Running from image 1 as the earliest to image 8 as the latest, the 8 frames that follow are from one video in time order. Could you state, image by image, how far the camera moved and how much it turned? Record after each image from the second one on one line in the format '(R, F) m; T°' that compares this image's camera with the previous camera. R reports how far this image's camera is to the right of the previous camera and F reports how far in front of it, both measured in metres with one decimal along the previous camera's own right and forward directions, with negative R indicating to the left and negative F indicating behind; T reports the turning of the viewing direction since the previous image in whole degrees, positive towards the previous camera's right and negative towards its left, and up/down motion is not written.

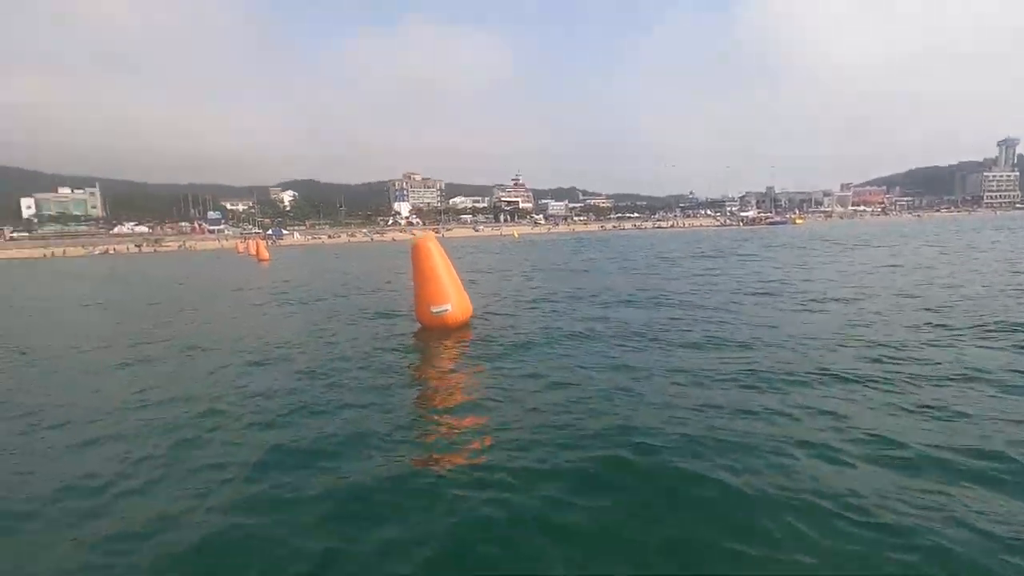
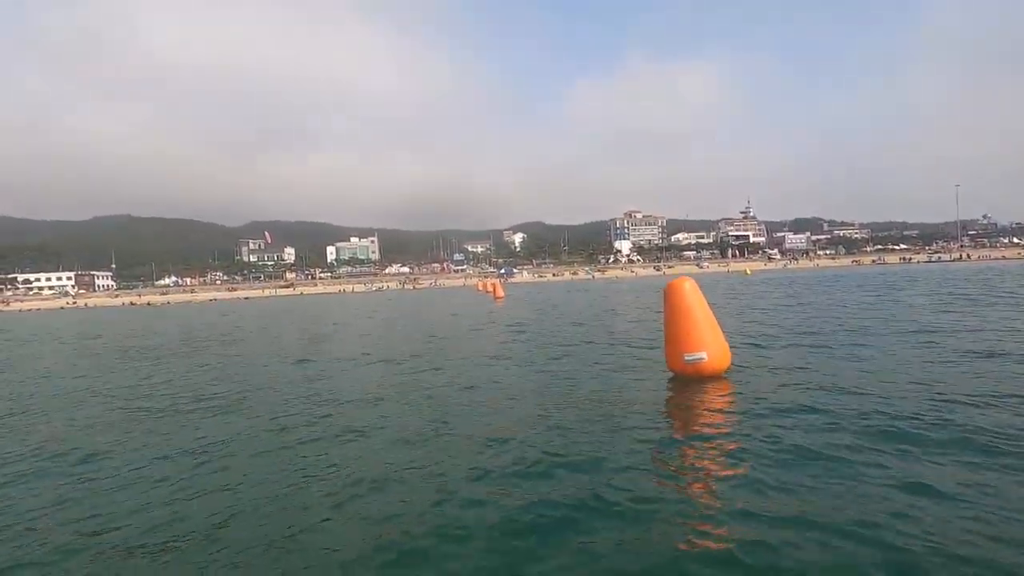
(+1.1, -2.4) m; -22°
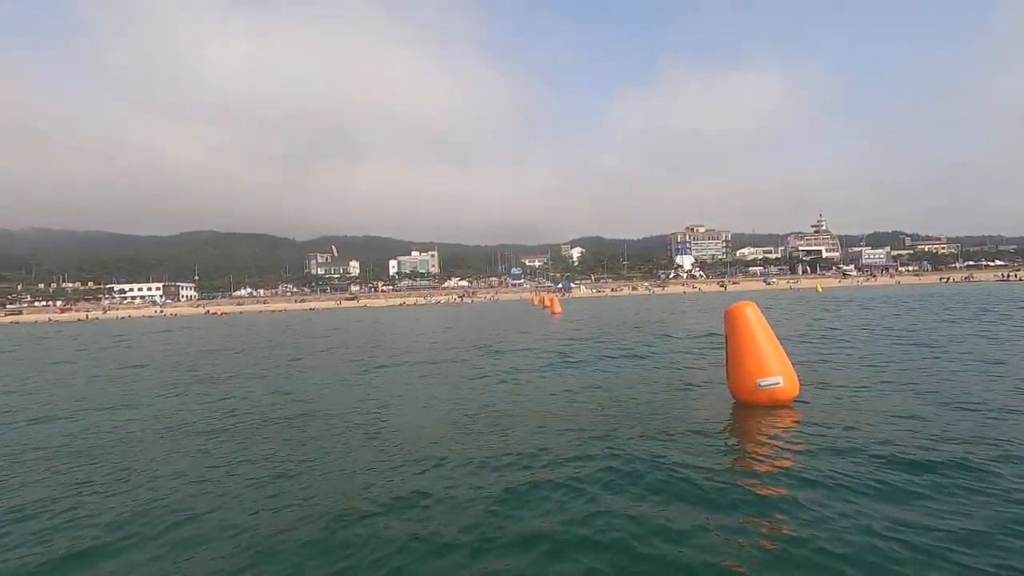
(+0.4, -0.4) m; -6°
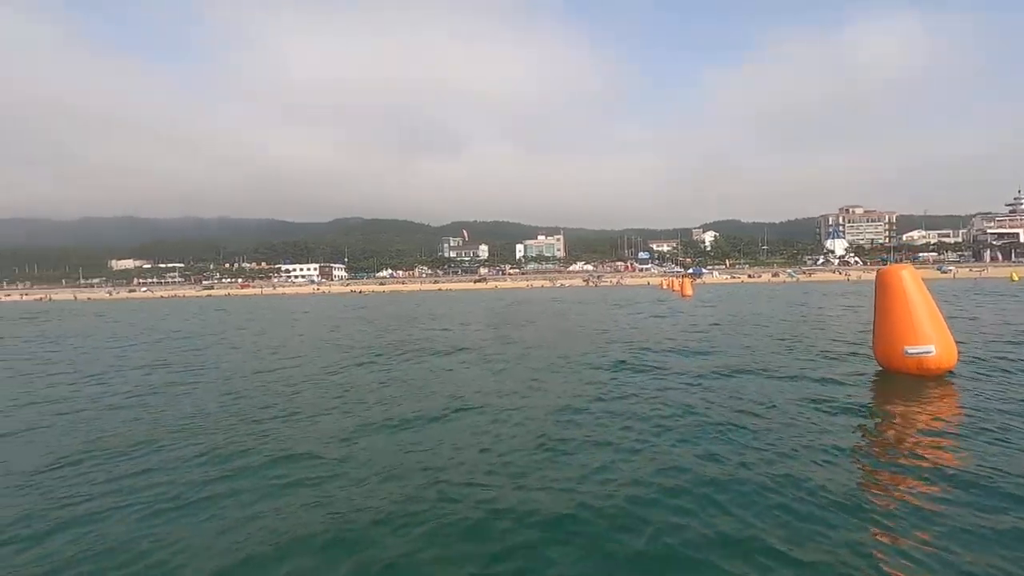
(+1.0, -0.5) m; -13°
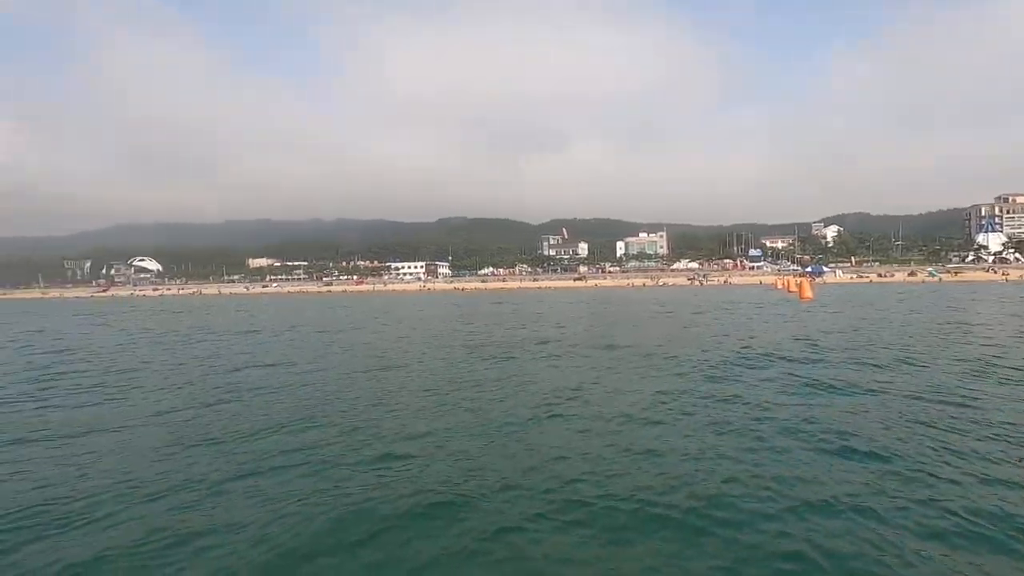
(+0.4, +0.9) m; -10°
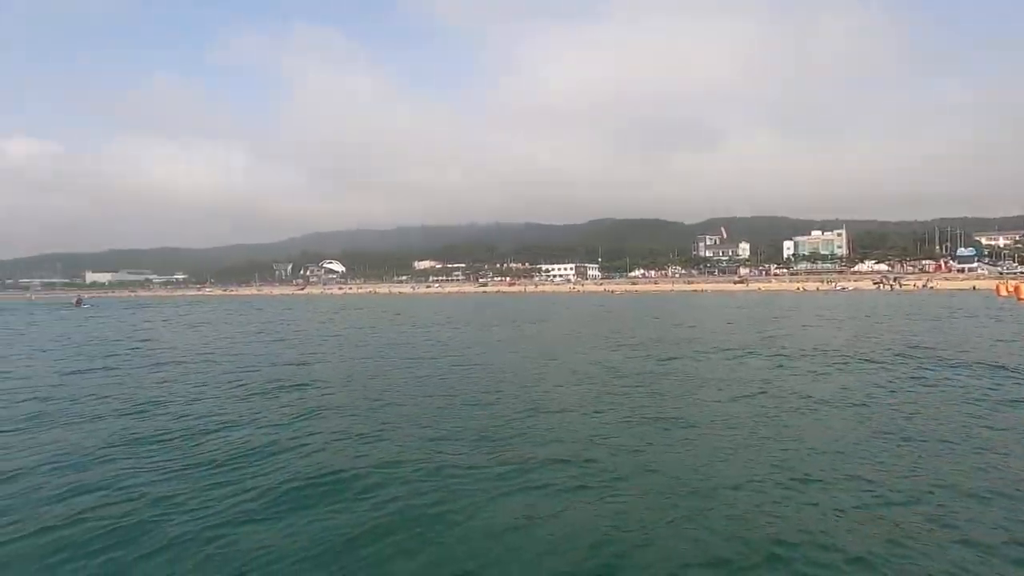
(-0.3, -0.1) m; -15°
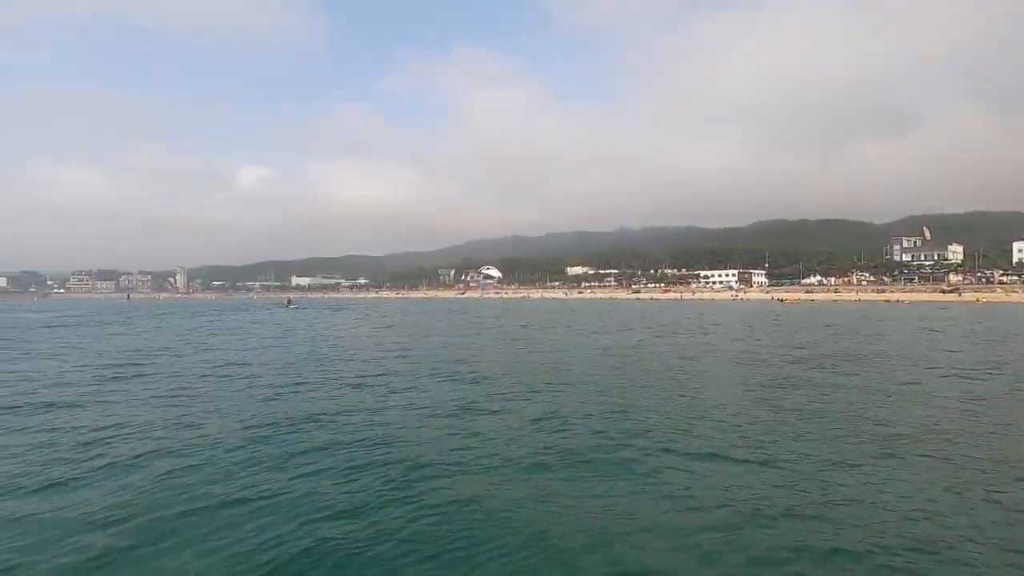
(-0.8, +0.4) m; -15°
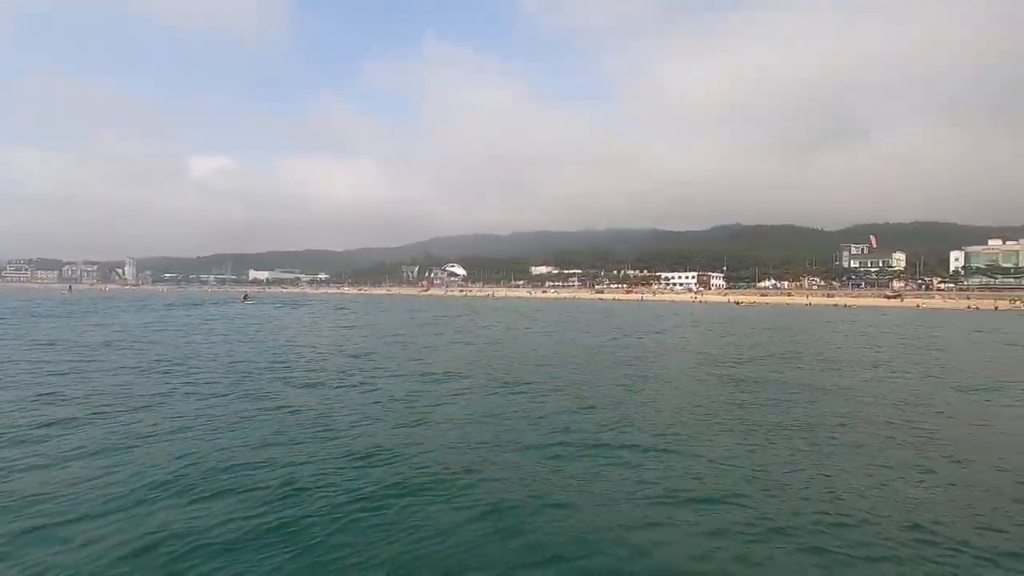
(+0.2, -0.2) m; +4°
